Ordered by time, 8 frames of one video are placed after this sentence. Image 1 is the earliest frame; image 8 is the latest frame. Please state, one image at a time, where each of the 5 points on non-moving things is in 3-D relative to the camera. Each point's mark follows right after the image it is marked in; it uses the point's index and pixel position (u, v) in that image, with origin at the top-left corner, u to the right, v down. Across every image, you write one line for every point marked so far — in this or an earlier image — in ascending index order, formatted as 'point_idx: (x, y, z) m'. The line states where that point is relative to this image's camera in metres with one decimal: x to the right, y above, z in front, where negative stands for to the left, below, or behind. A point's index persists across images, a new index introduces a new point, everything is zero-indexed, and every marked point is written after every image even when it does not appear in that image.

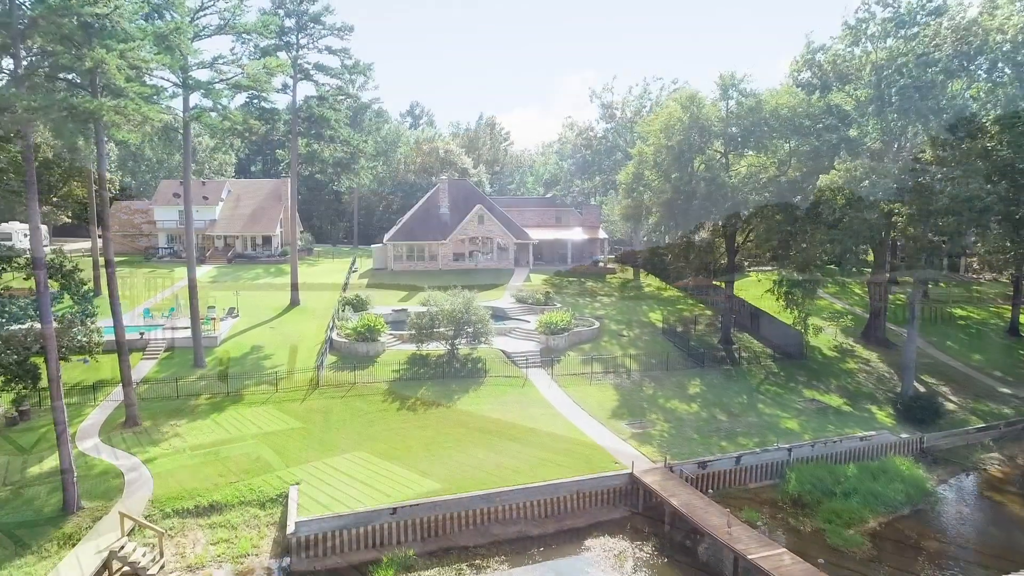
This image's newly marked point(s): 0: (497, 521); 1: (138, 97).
0: (-0.4, -6.5, +19.4) m
1: (-10.6, +5.5, +19.9) m
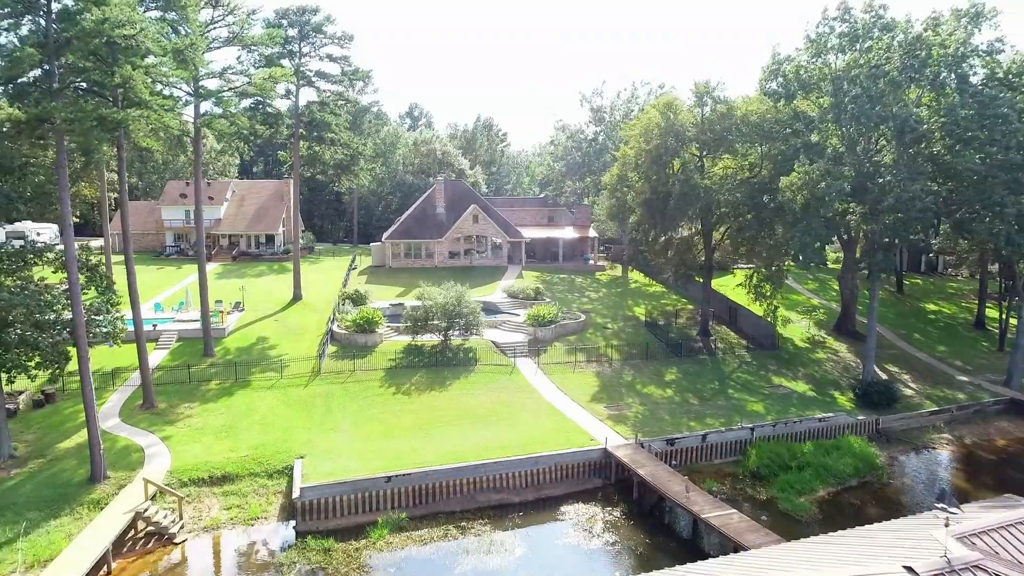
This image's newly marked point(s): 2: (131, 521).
0: (-0.9, -6.3, +21.5) m
1: (-11.1, +5.8, +22.0) m
2: (-10.4, -6.4, +19.0) m
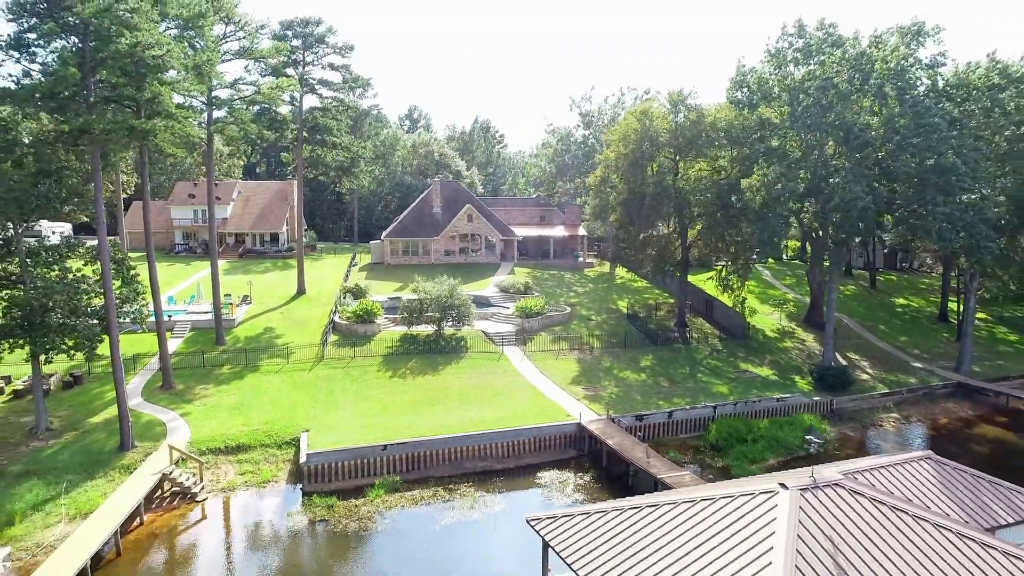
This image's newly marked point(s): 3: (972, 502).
0: (-1.5, -5.9, +24.1) m
1: (-11.7, +6.1, +24.6) m
2: (-11.0, -6.0, +21.6) m
3: (+9.1, -4.2, +13.7) m
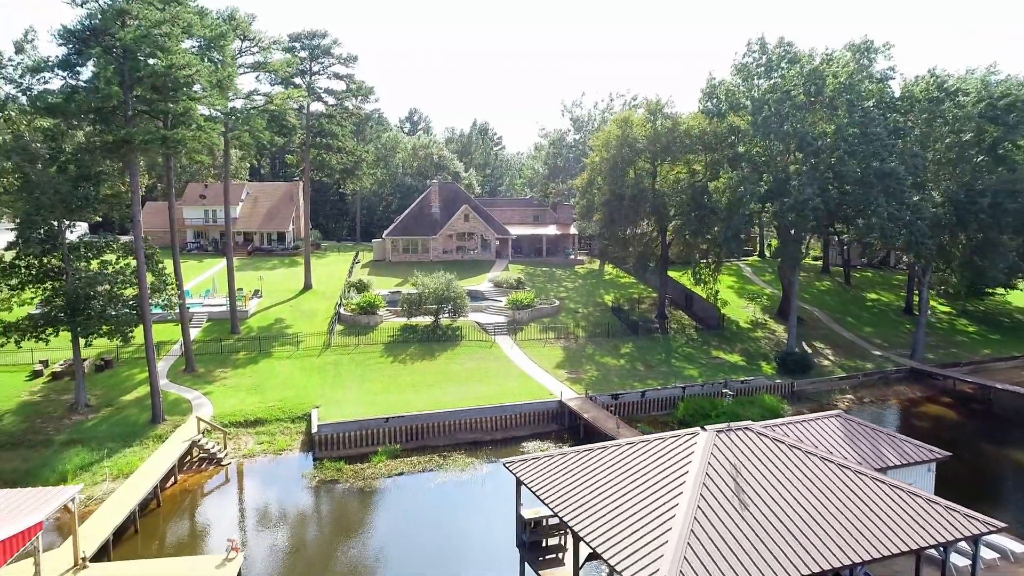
0: (-2.0, -5.6, +27.1) m
1: (-12.2, +6.5, +27.7) m
2: (-11.5, -5.7, +24.7) m
3: (+8.6, -3.8, +16.7) m
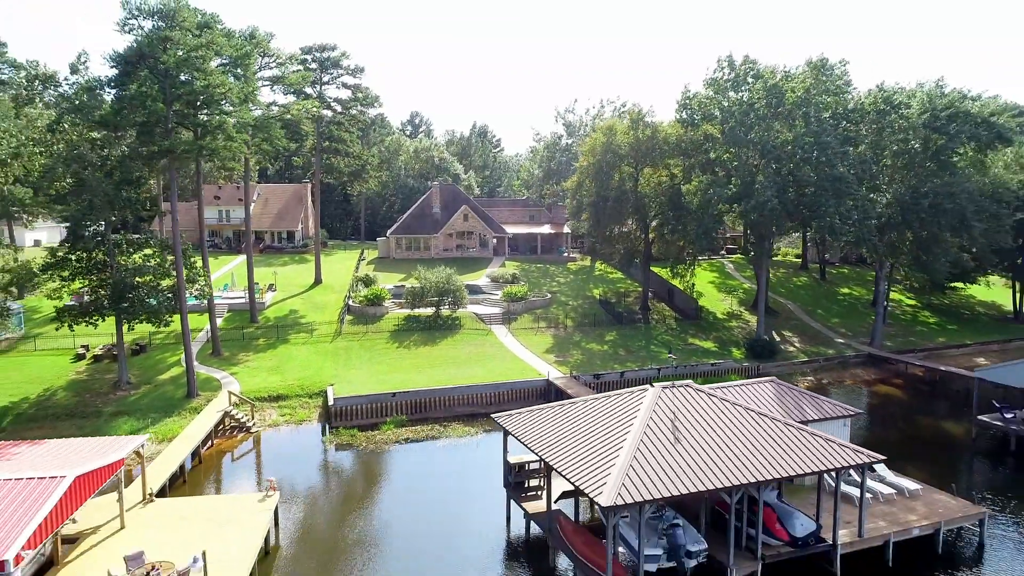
0: (-2.3, -5.2, +30.7) m
1: (-12.5, +6.9, +31.3) m
2: (-11.8, -5.3, +28.3) m
3: (+8.3, -3.4, +20.4) m
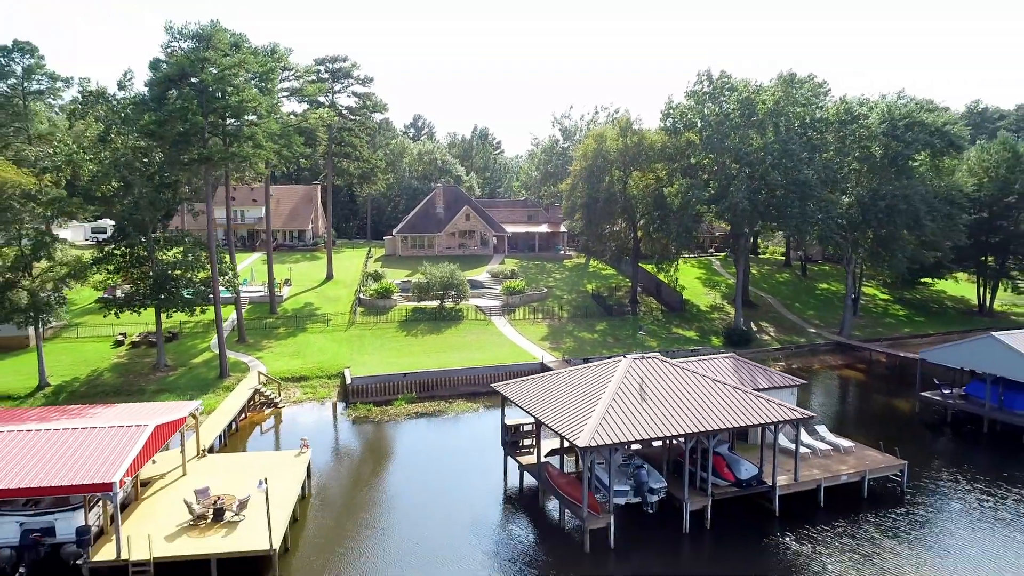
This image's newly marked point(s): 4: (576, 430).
0: (-2.5, -4.8, +34.4) m
1: (-12.7, +7.3, +34.9) m
2: (-11.9, -4.9, +31.9) m
3: (+8.1, -3.0, +24.0) m
4: (+1.8, -3.9, +19.1) m
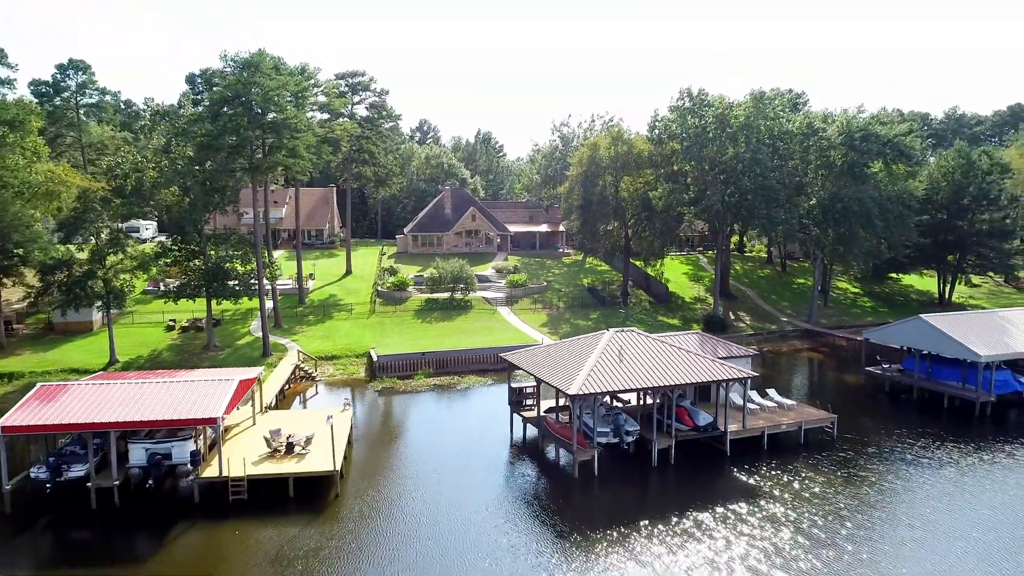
0: (-2.2, -4.3, +39.6) m
1: (-12.4, +7.8, +40.2) m
2: (-11.7, -4.4, +37.2) m
3: (+8.3, -2.5, +29.2) m
4: (+2.0, -3.4, +24.4) m
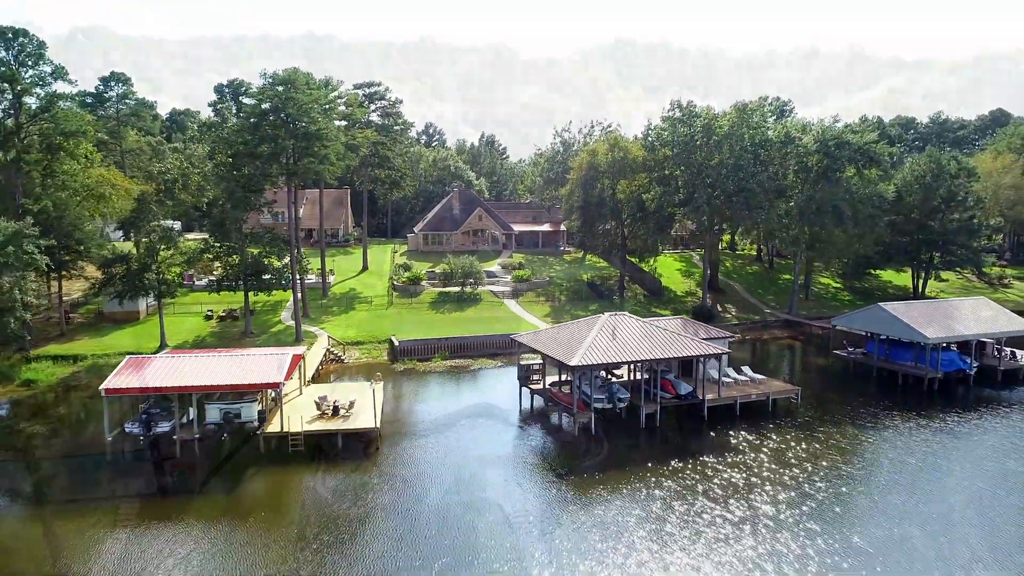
0: (-1.8, -3.8, +44.1) m
1: (-12.0, +8.2, +44.8) m
2: (-11.3, -3.9, +41.7) m
3: (+8.8, -2.1, +33.7) m
4: (+2.4, -3.0, +28.9) m
